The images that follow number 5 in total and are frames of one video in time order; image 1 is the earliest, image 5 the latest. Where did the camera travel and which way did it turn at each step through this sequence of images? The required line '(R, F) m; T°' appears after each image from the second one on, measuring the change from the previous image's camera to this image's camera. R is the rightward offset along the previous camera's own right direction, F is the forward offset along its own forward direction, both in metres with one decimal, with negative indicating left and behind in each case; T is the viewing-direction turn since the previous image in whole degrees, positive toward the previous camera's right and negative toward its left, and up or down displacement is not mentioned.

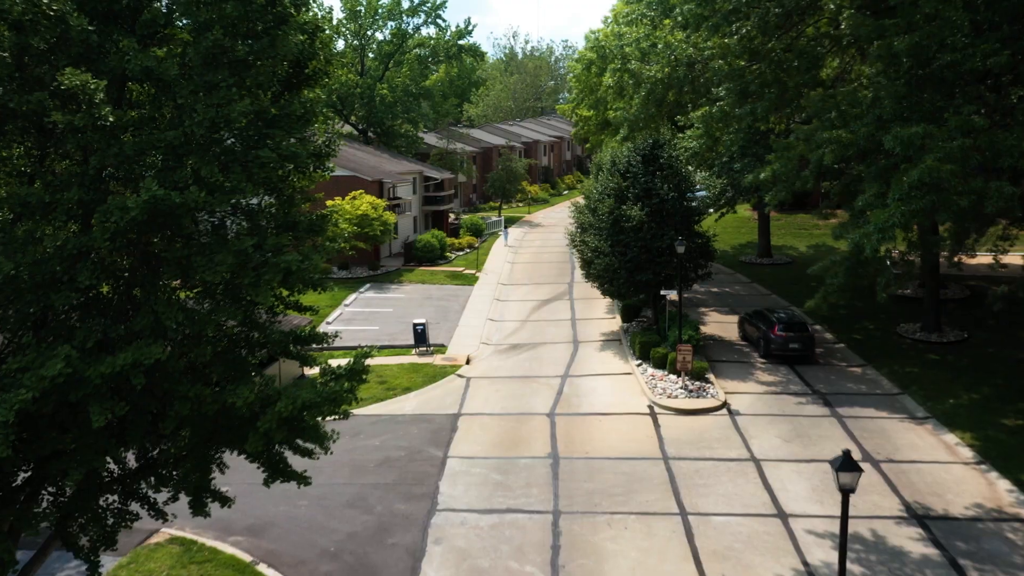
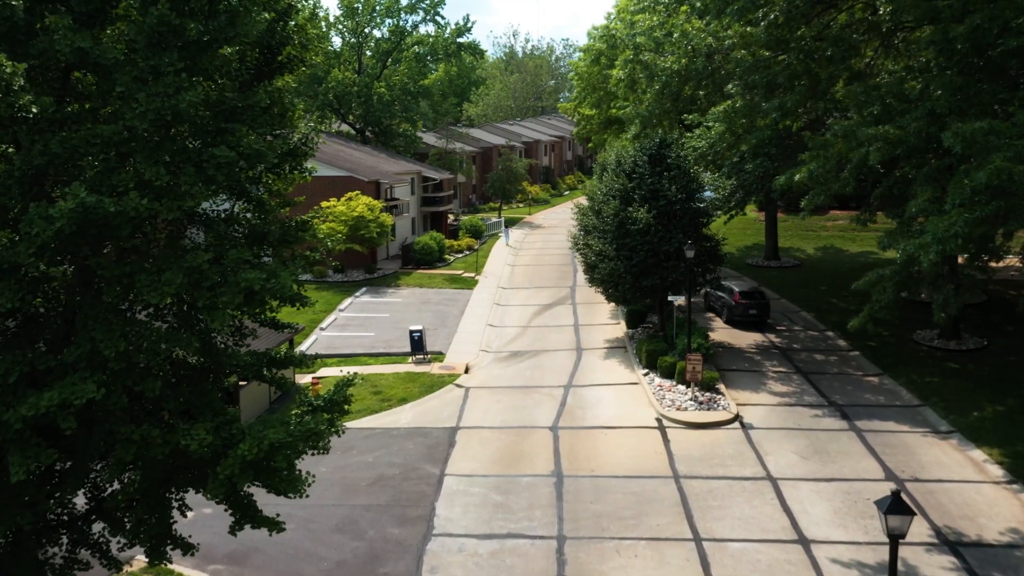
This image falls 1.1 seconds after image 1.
(0.0, +1.0) m; 0°
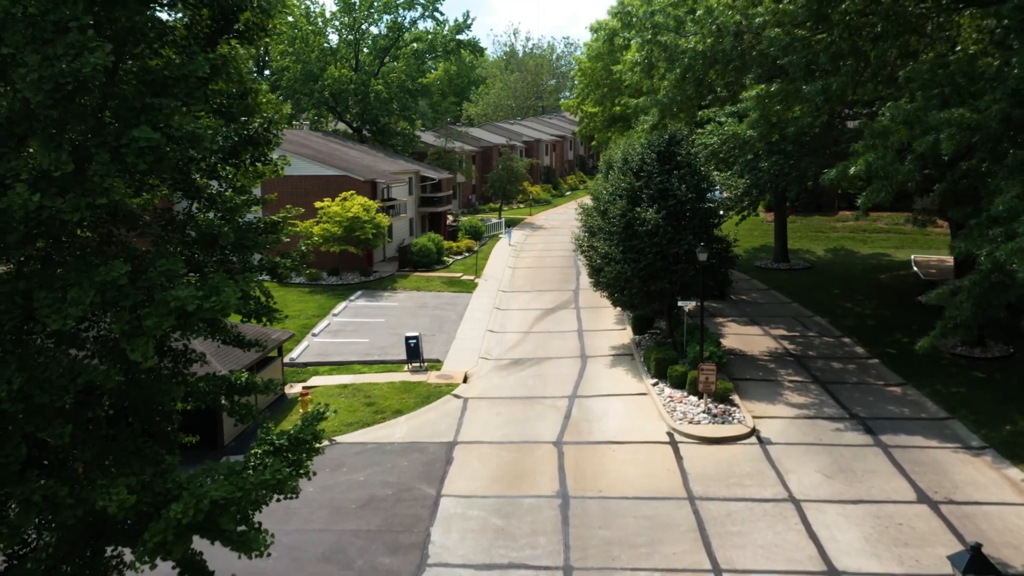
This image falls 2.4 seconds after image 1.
(0.0, +1.2) m; 0°
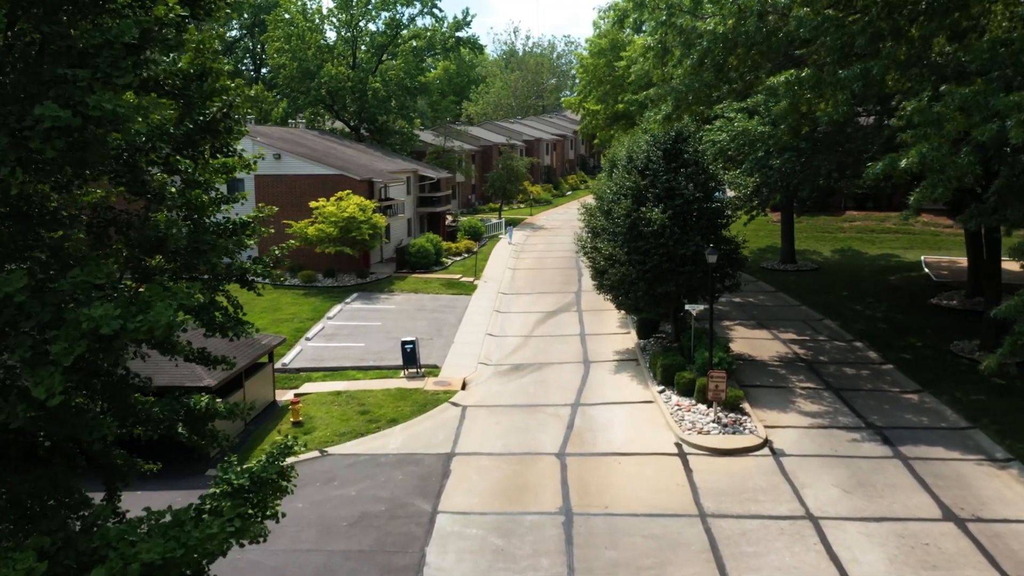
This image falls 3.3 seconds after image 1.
(0.0, +0.8) m; 0°
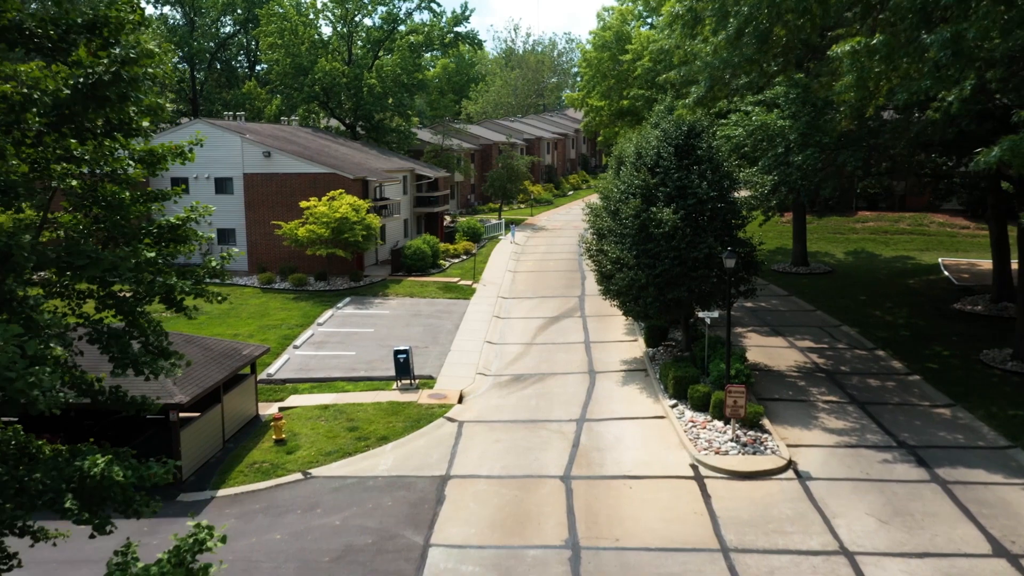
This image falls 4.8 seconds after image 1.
(0.0, +1.4) m; 0°
